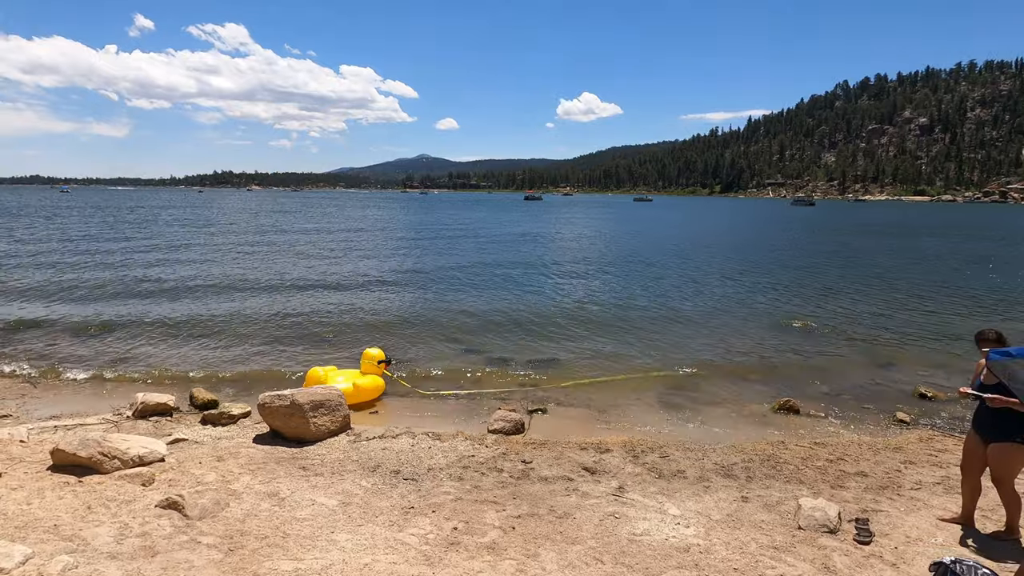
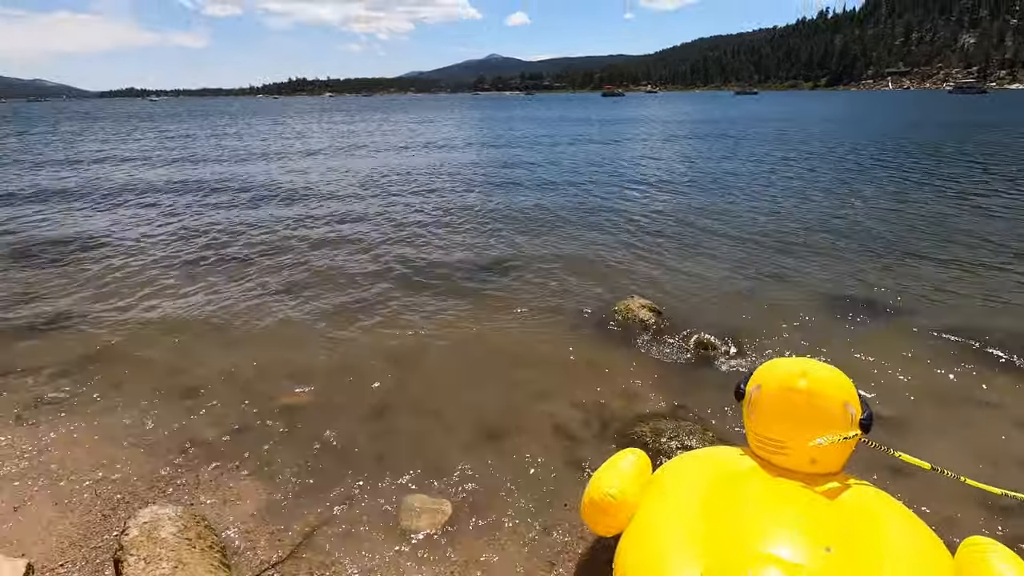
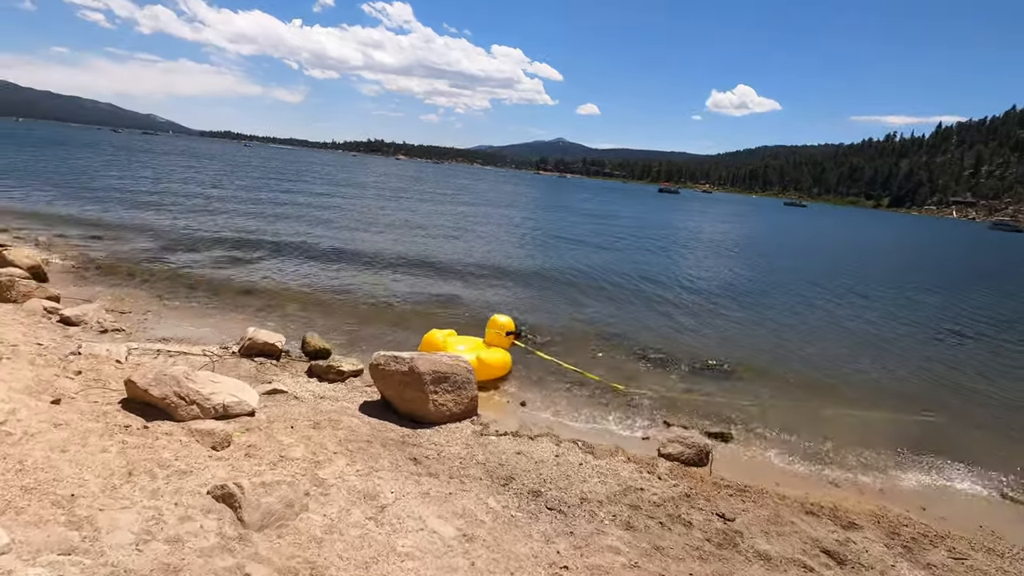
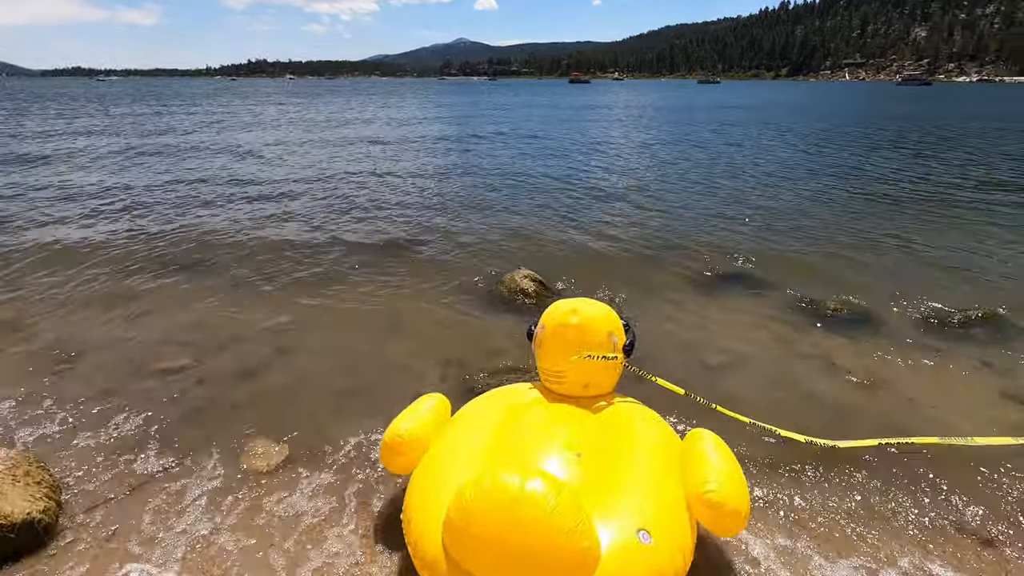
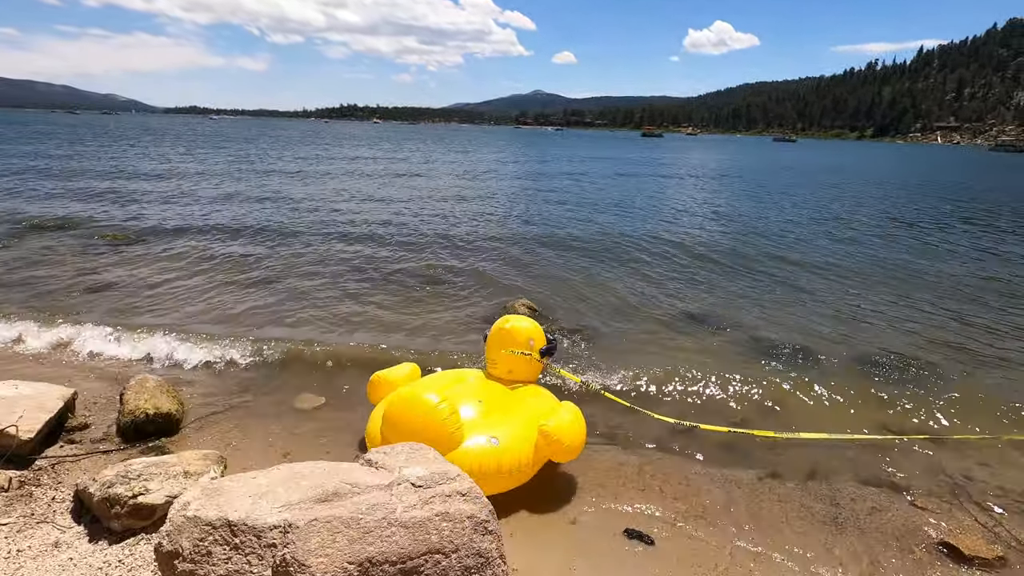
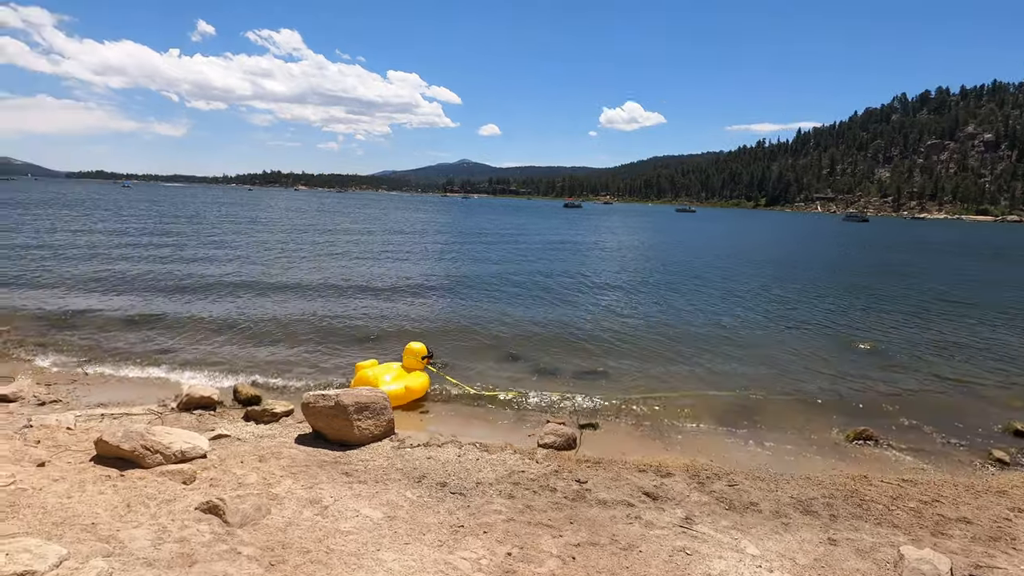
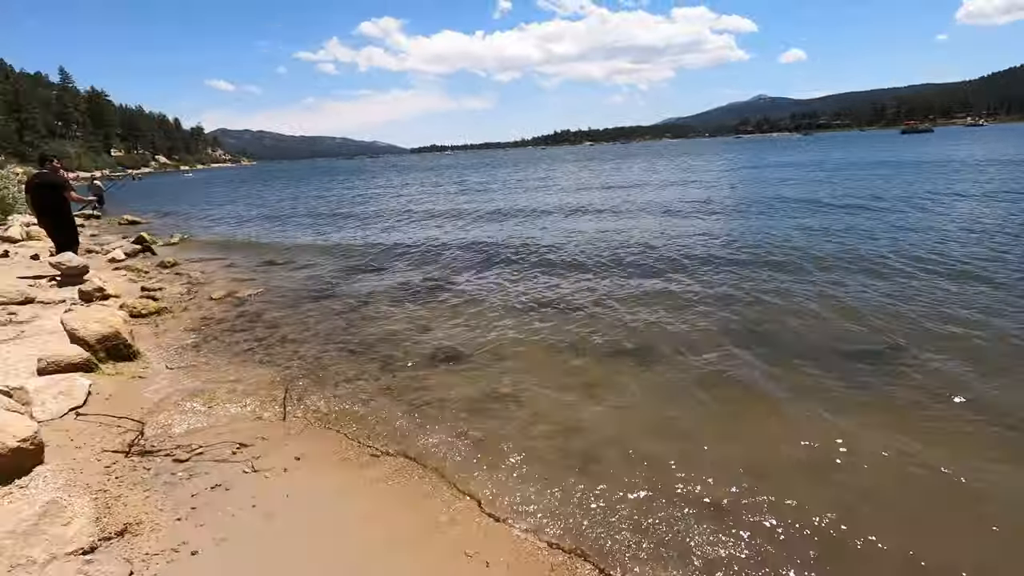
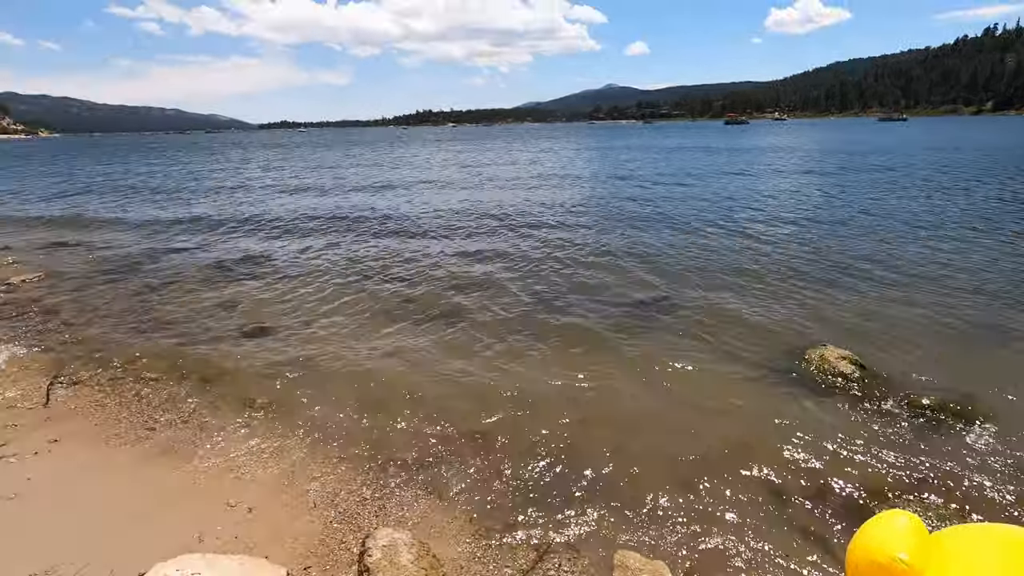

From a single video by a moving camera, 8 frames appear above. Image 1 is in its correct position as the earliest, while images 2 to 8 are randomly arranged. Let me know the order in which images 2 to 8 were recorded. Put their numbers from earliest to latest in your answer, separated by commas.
6, 3, 5, 4, 2, 8, 7
